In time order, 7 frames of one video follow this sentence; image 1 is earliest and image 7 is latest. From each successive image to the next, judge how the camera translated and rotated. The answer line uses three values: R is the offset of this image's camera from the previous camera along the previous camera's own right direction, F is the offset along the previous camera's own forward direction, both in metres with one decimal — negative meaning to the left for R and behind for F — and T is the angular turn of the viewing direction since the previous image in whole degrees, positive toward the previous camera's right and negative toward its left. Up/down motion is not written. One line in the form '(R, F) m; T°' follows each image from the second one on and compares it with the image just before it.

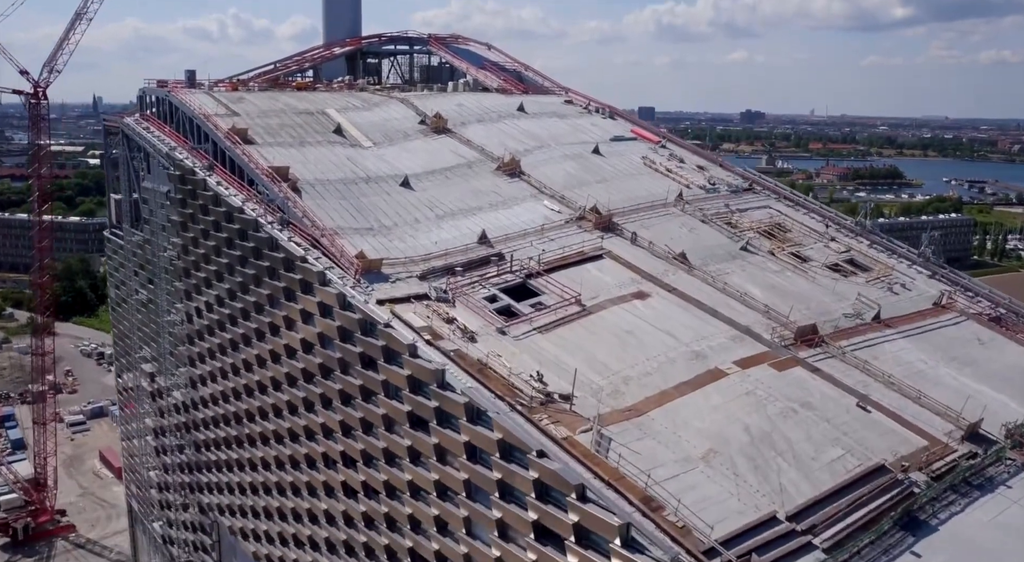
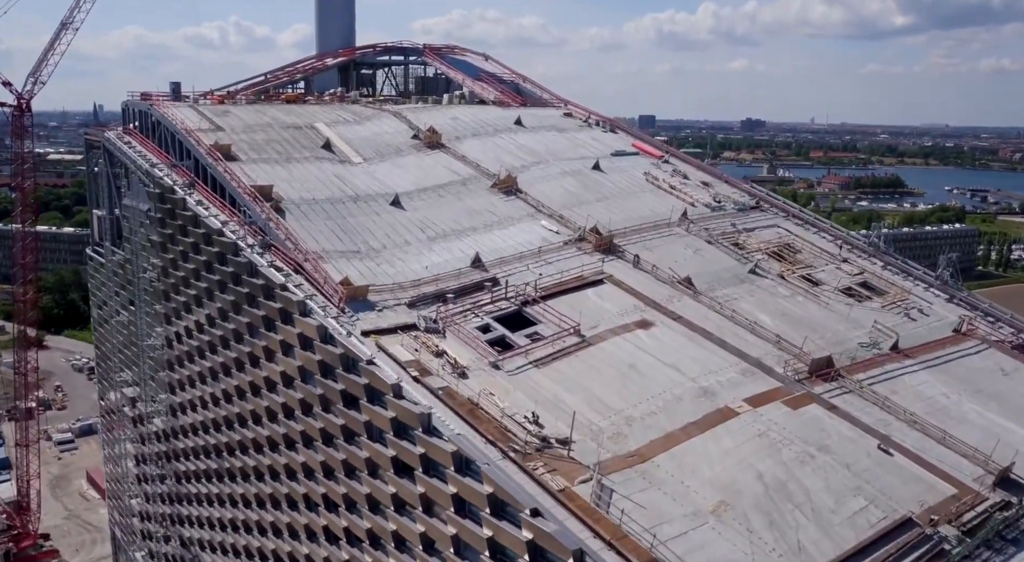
(+0.2, +1.6) m; 0°
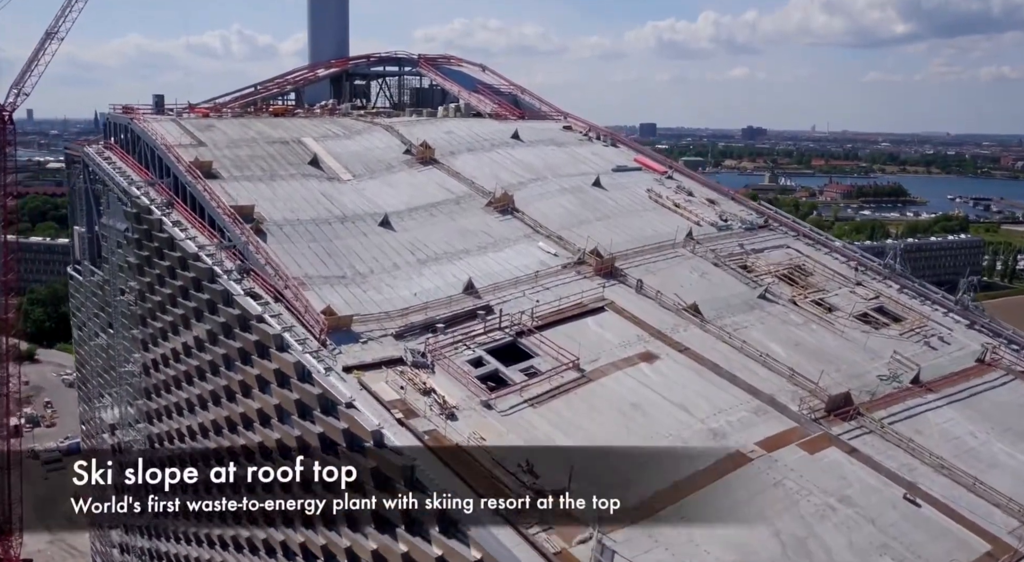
(+0.2, +1.6) m; 0°
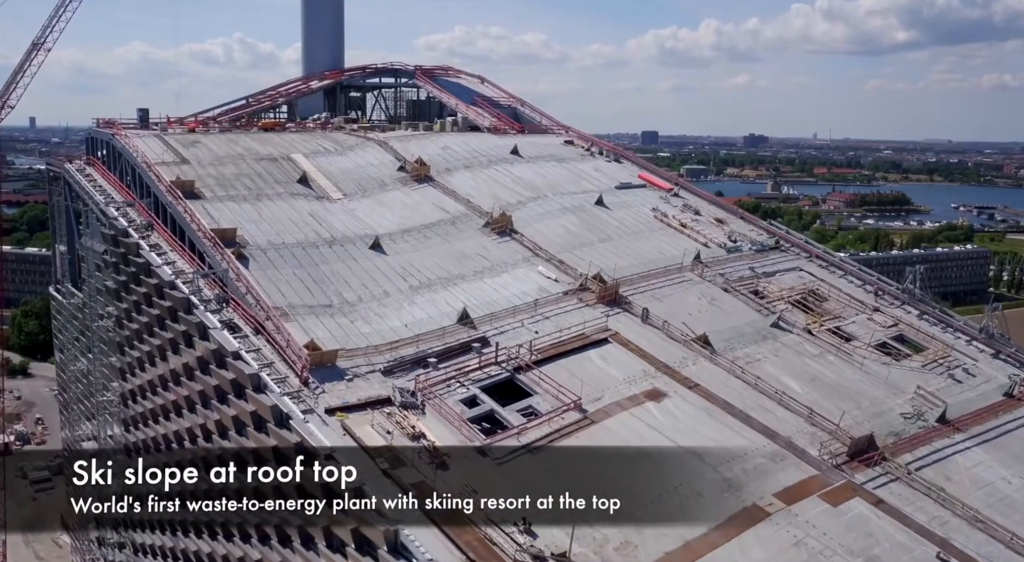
(+0.1, +1.5) m; 0°
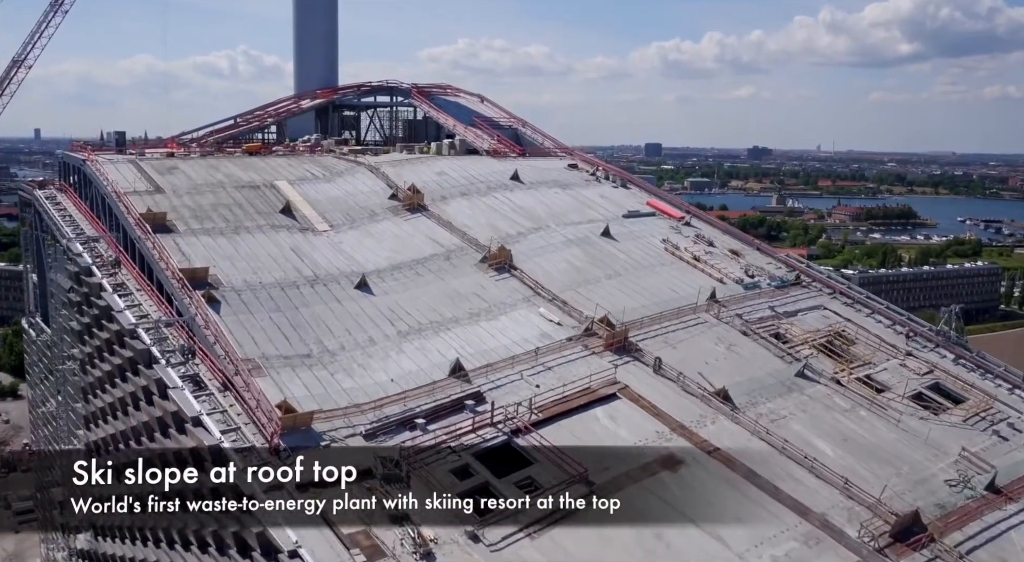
(+0.1, +2.3) m; 0°
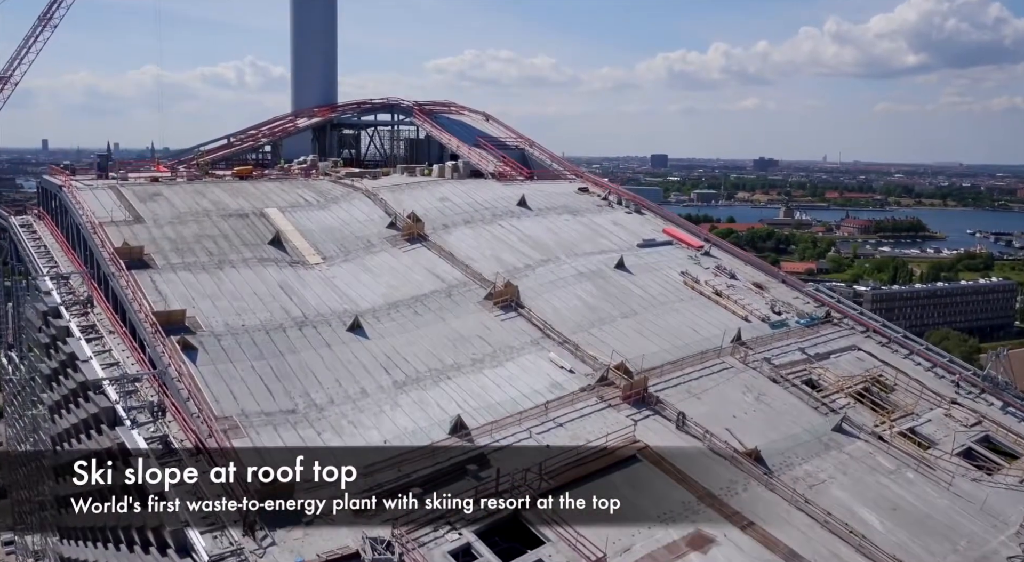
(-0.1, +2.1) m; 0°
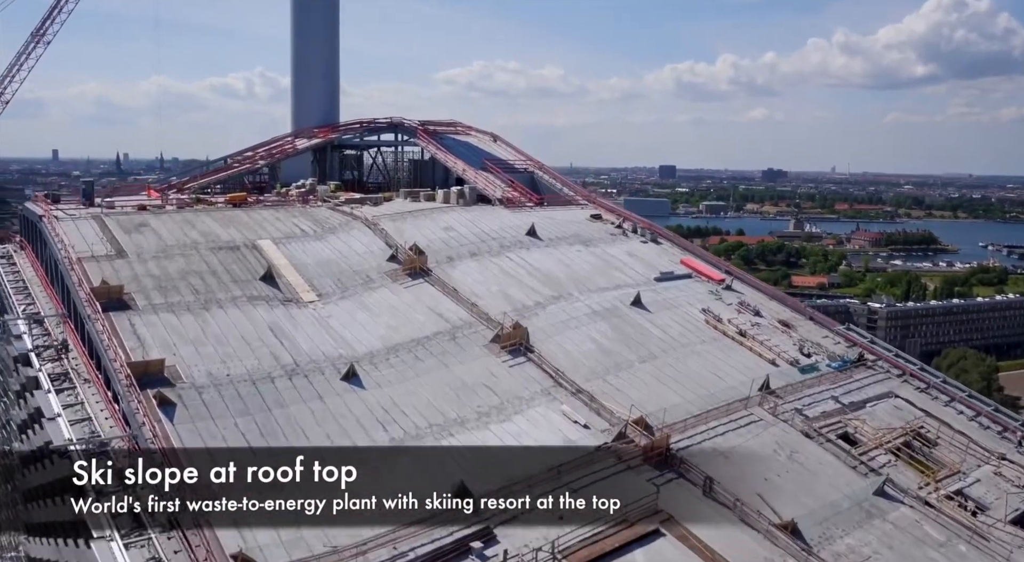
(-0.1, +1.8) m; -1°
